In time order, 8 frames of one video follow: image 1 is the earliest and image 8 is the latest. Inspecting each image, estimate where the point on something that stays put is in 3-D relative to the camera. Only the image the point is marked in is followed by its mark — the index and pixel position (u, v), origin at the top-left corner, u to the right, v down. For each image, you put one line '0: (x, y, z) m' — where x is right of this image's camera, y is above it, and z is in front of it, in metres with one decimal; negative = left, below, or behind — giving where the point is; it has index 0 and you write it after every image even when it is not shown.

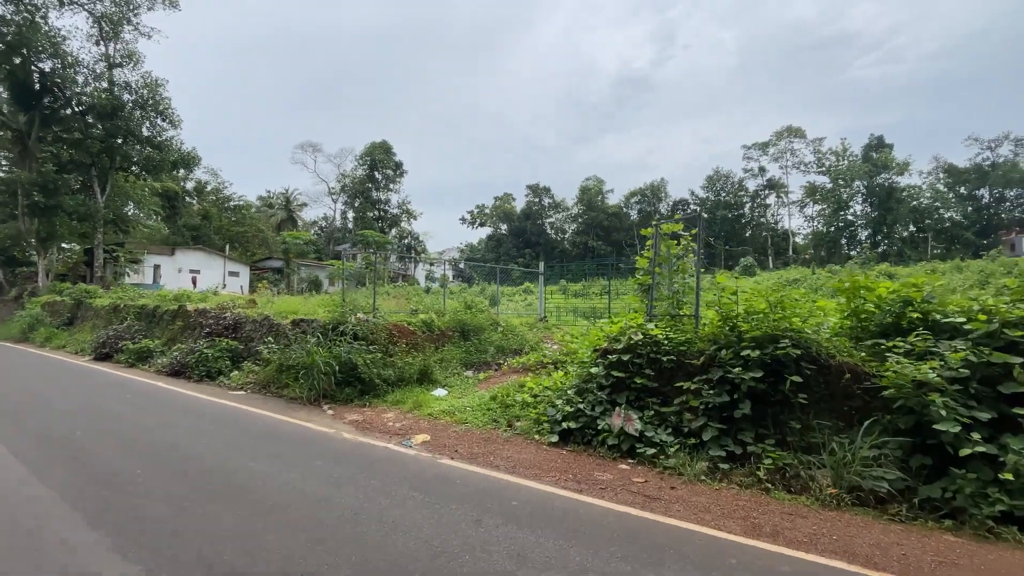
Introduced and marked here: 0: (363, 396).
0: (-1.8, -1.3, +5.7) m
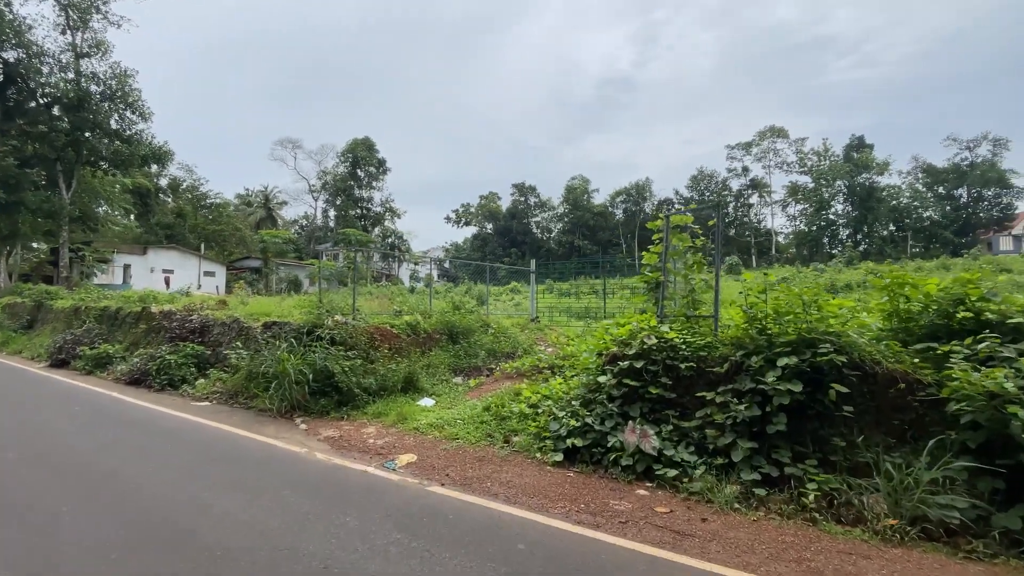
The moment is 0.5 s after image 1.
0: (-1.8, -1.3, +5.1) m
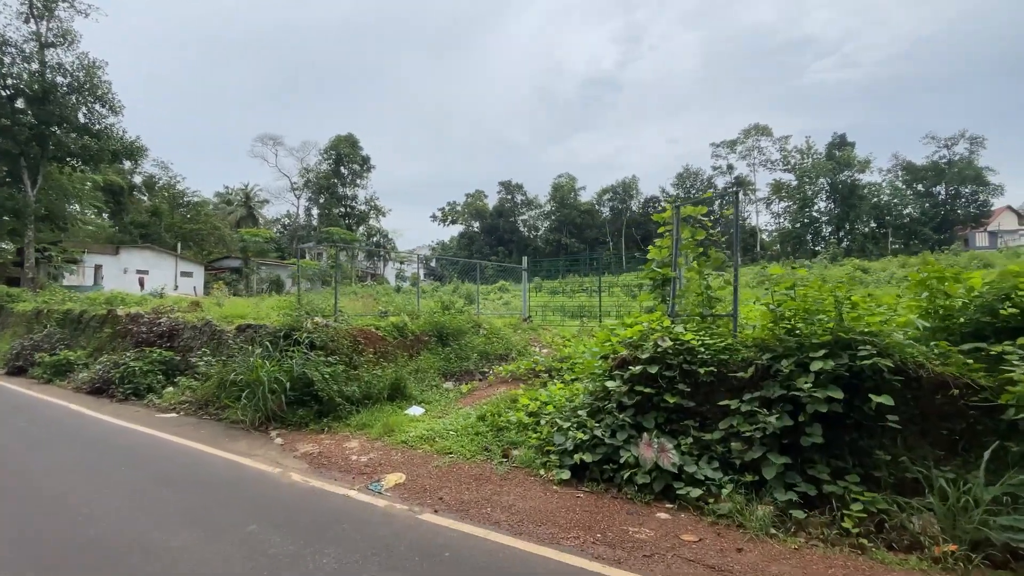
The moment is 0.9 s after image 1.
0: (-1.9, -1.3, +4.6) m
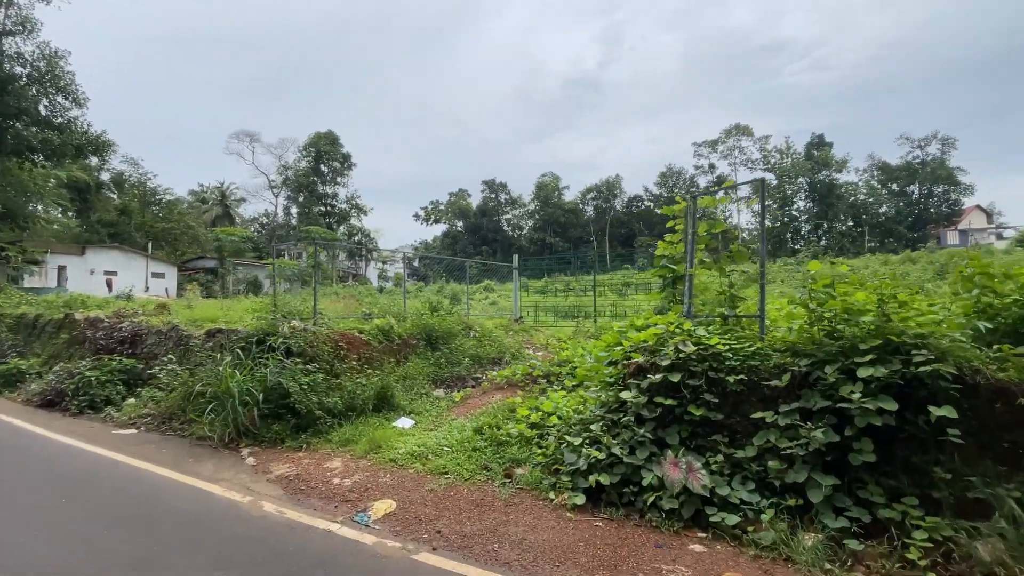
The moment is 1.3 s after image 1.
0: (-1.9, -1.3, +4.2) m
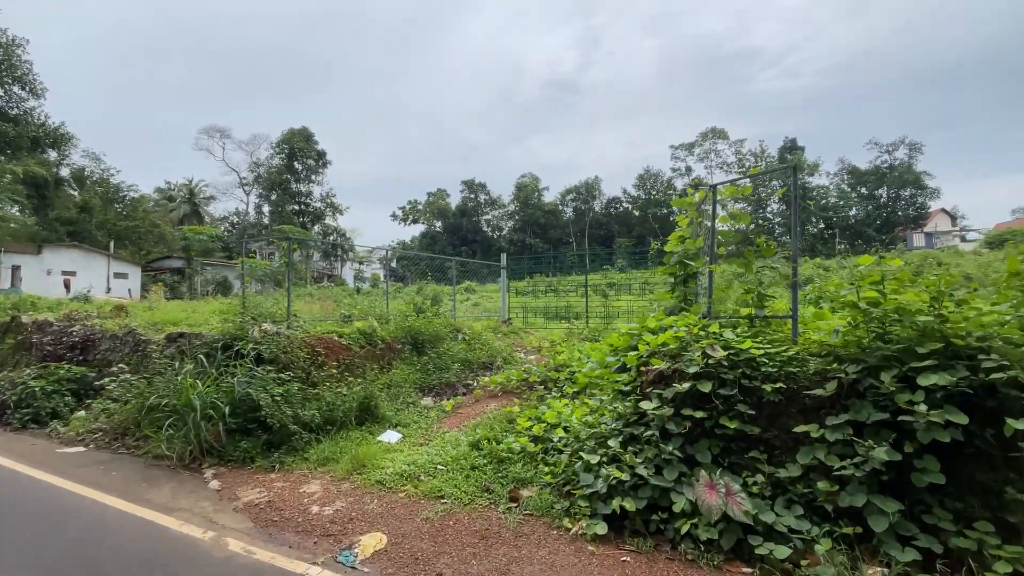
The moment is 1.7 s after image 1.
0: (-1.9, -1.3, +3.7) m
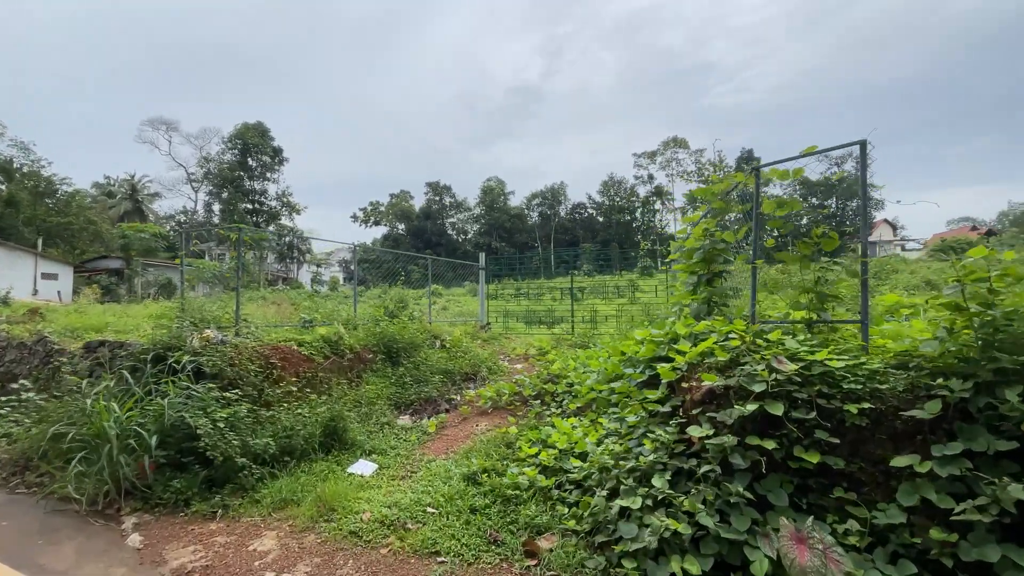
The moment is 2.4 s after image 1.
0: (-1.9, -1.3, +2.9) m
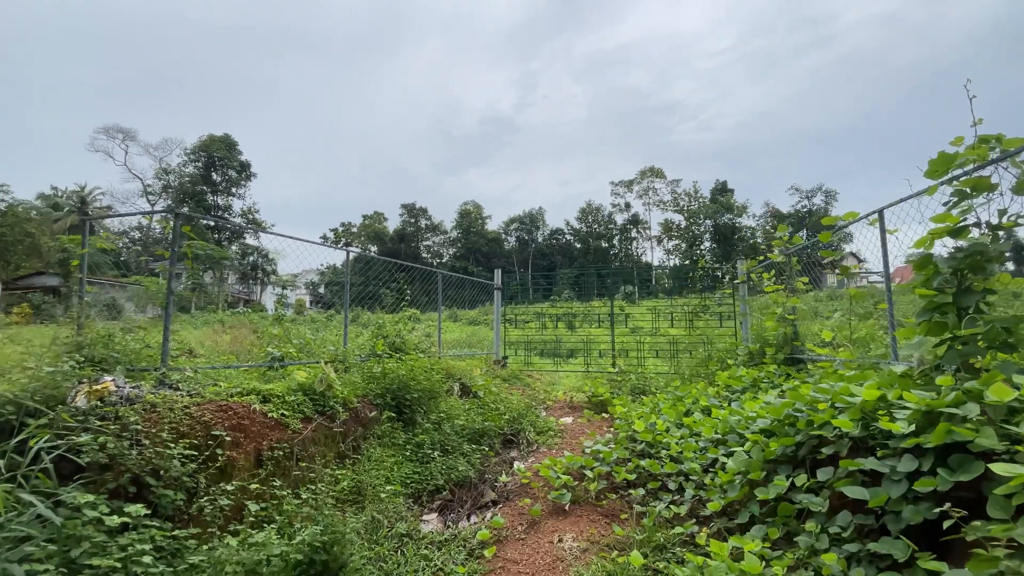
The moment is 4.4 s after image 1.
0: (-1.3, -1.3, +1.3) m
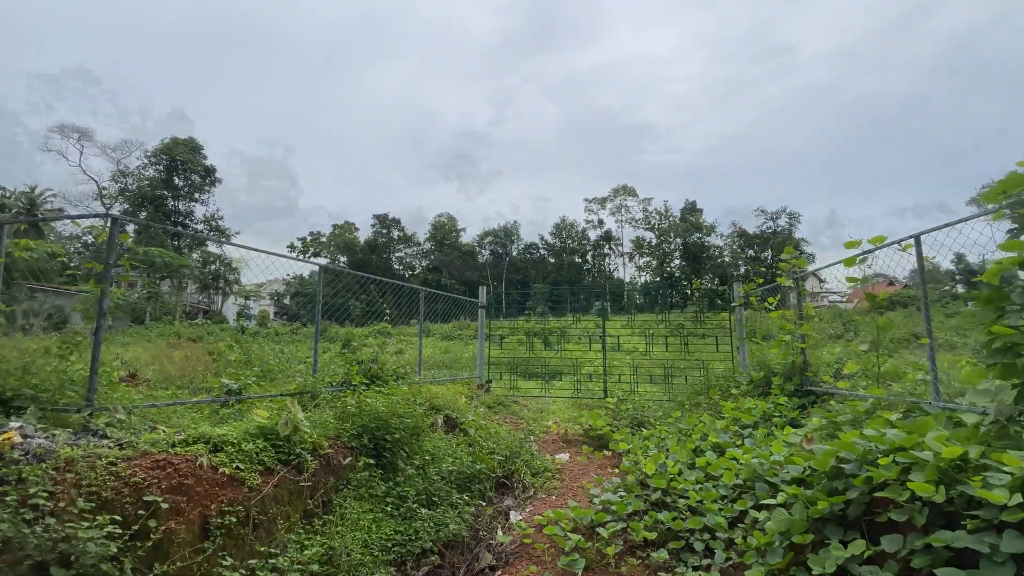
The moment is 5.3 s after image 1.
0: (-1.2, -1.4, +0.9) m
